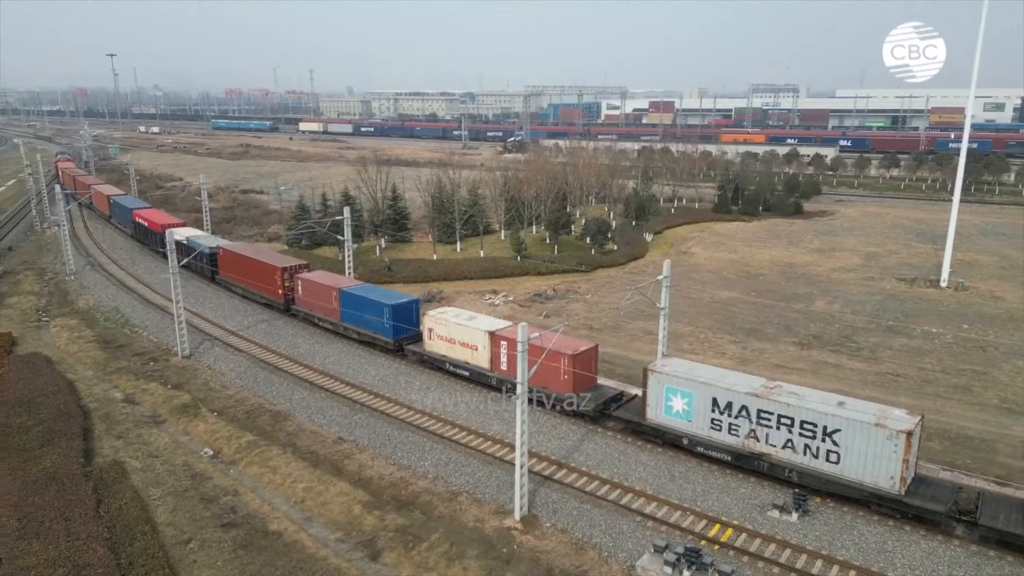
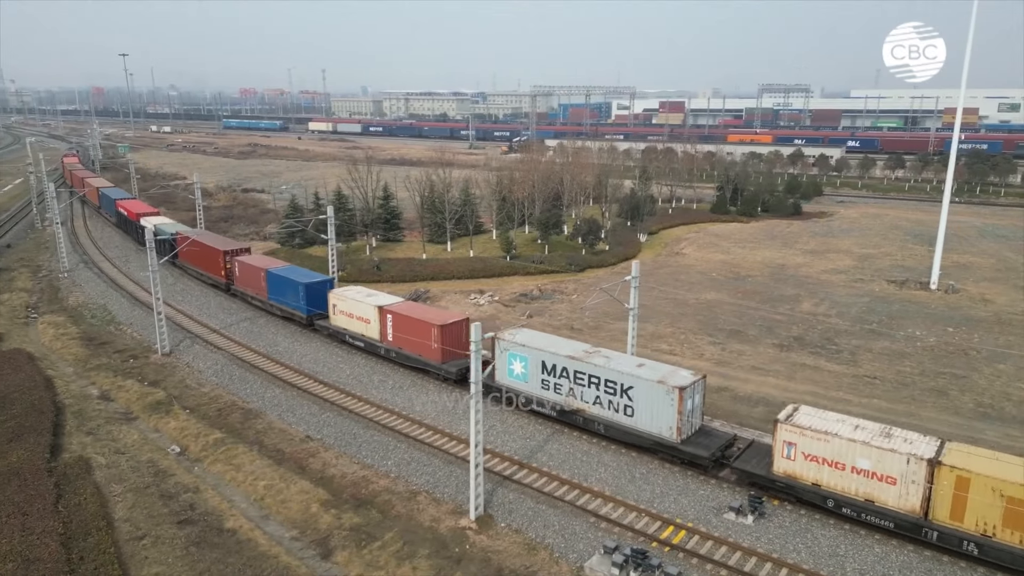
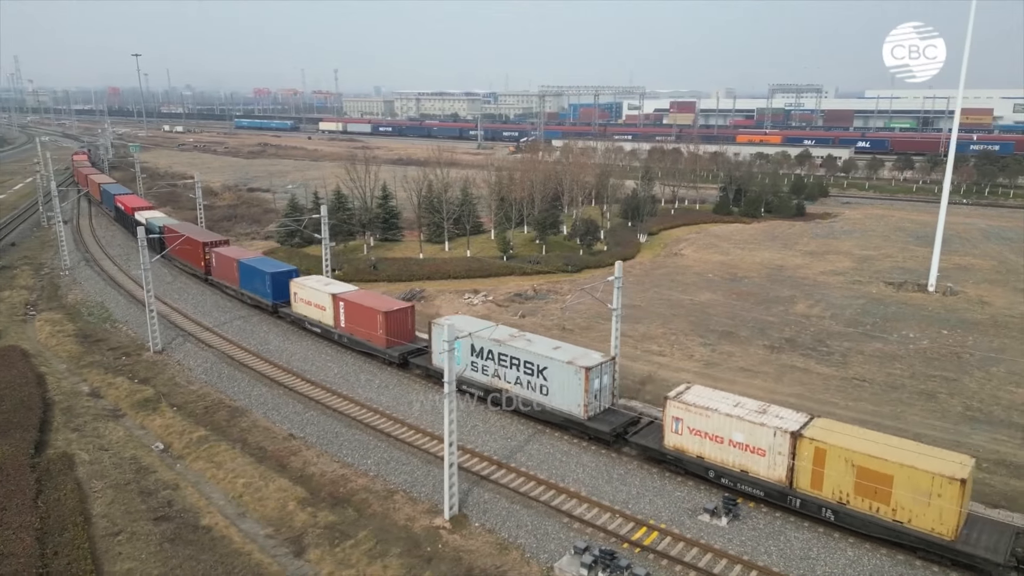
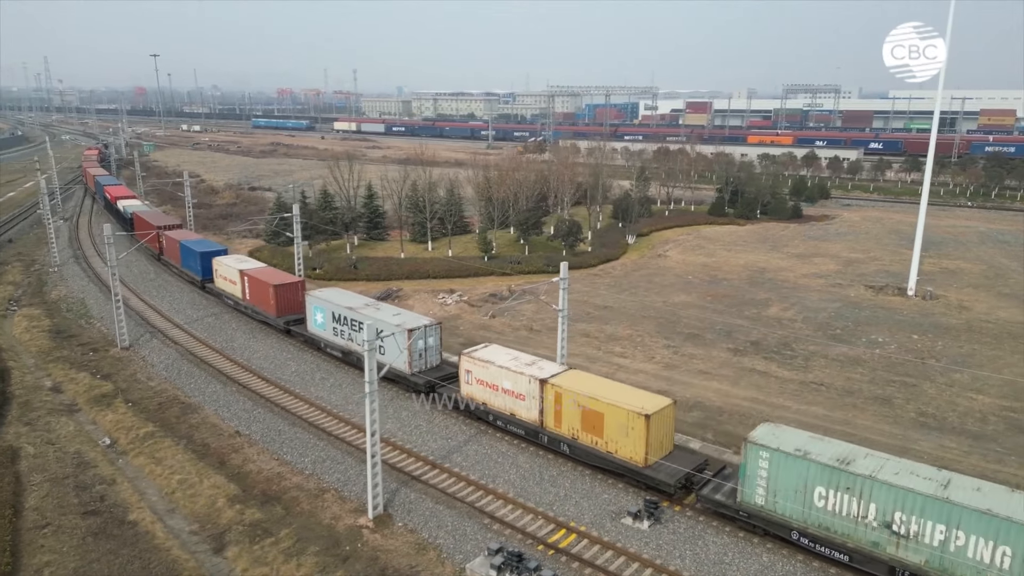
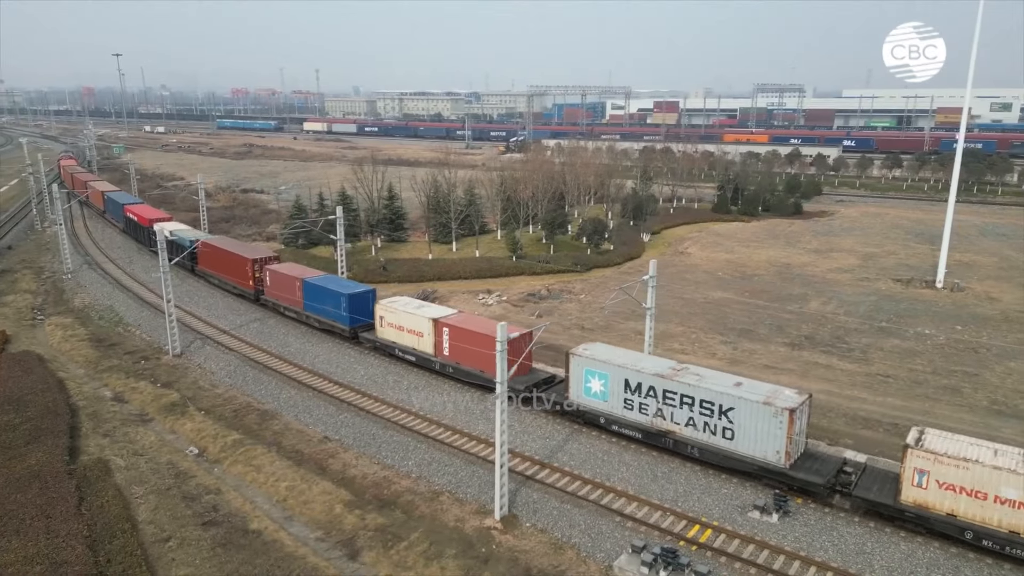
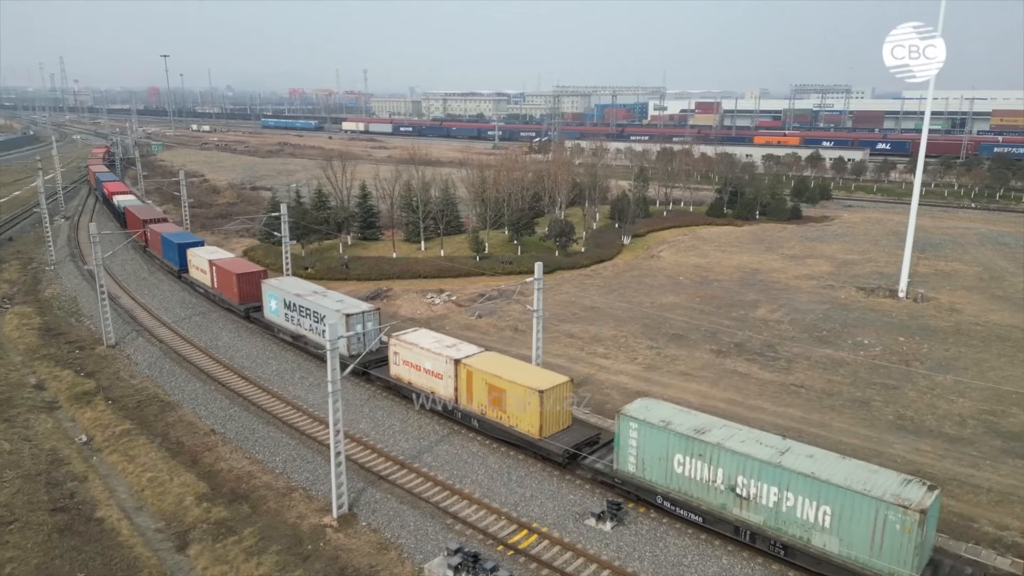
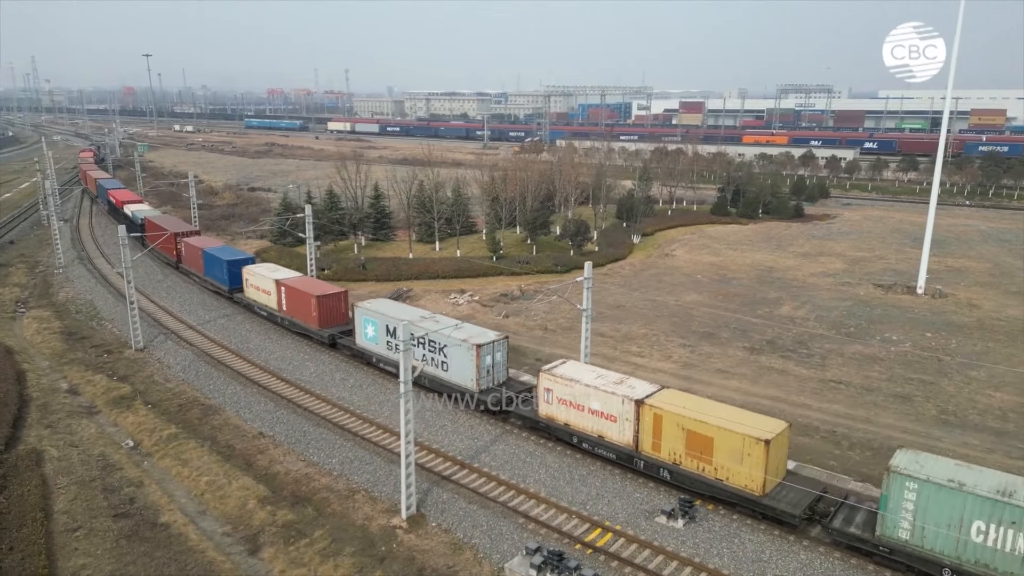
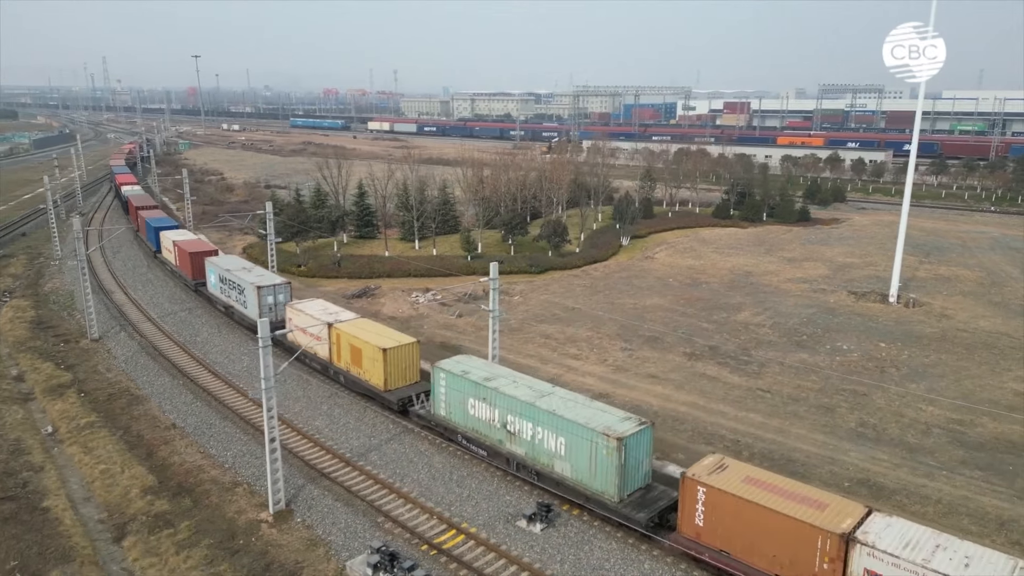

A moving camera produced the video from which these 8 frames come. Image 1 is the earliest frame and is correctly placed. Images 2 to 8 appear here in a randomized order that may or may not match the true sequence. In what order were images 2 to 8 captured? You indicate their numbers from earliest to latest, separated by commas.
5, 2, 3, 7, 4, 6, 8
